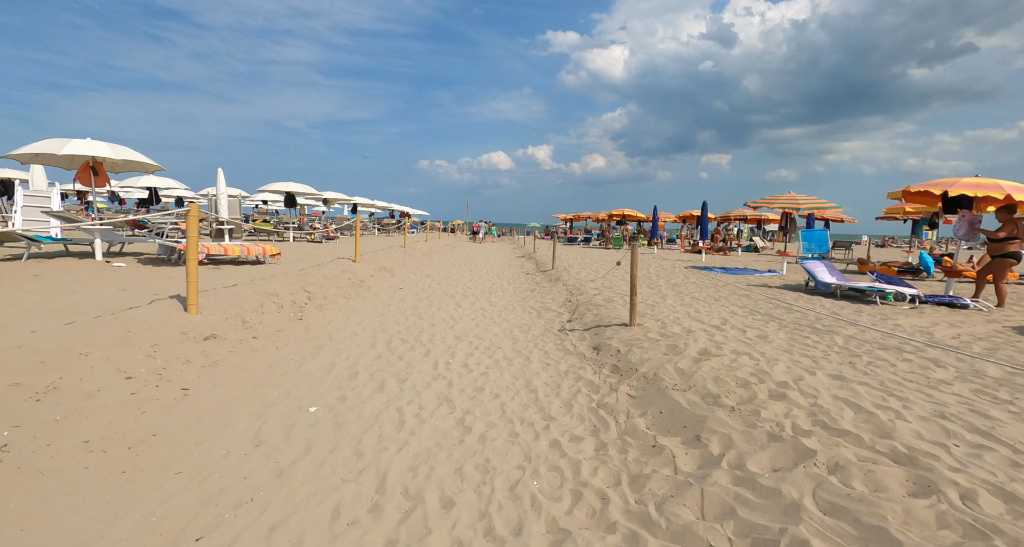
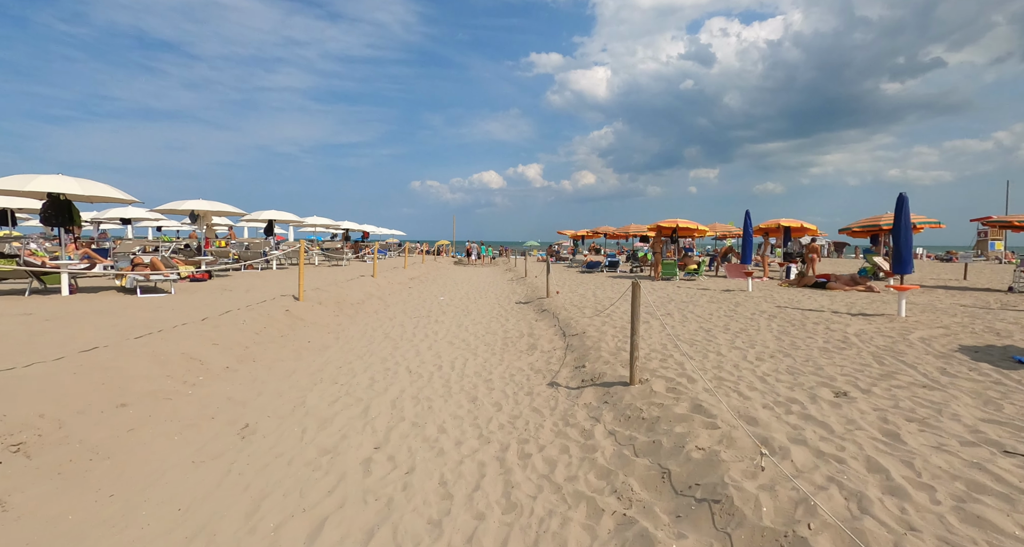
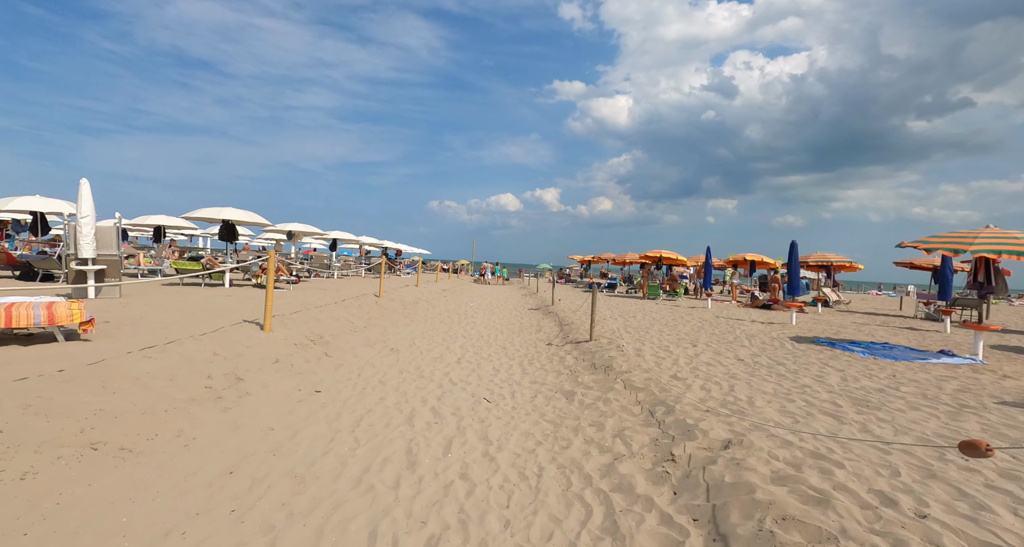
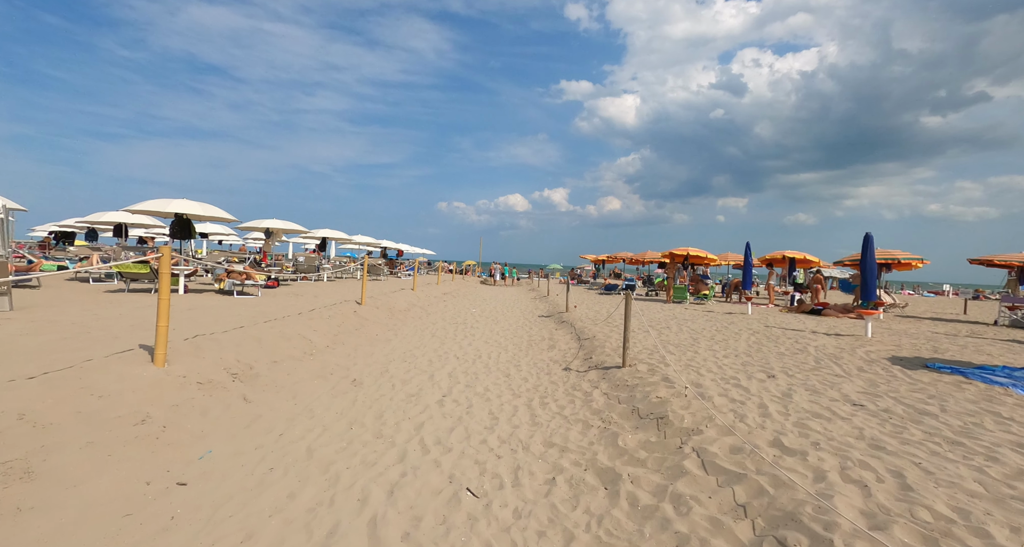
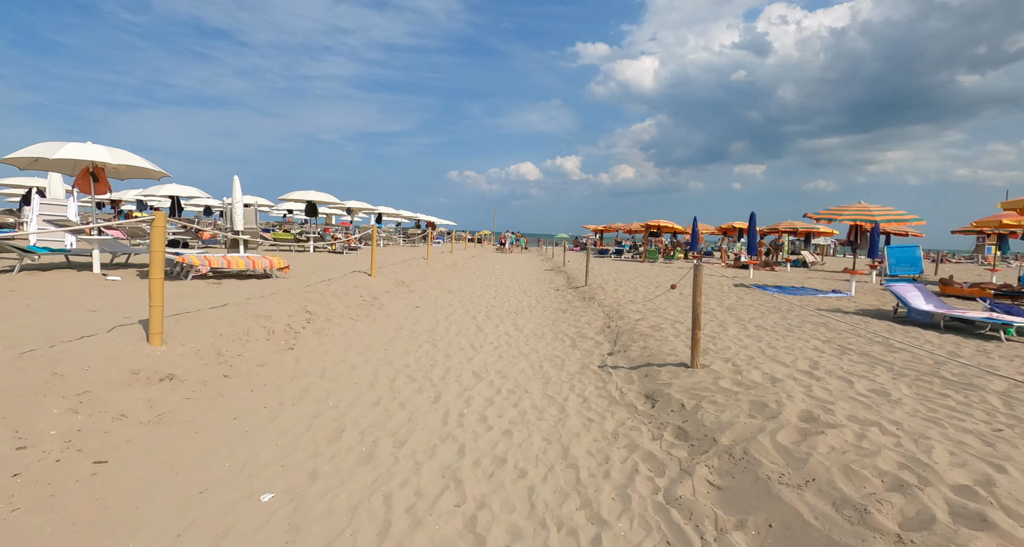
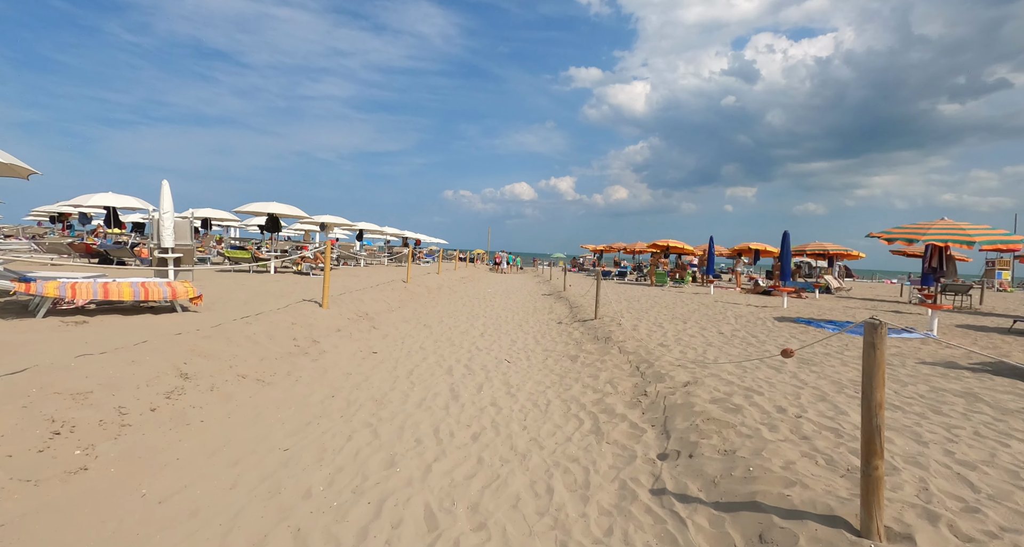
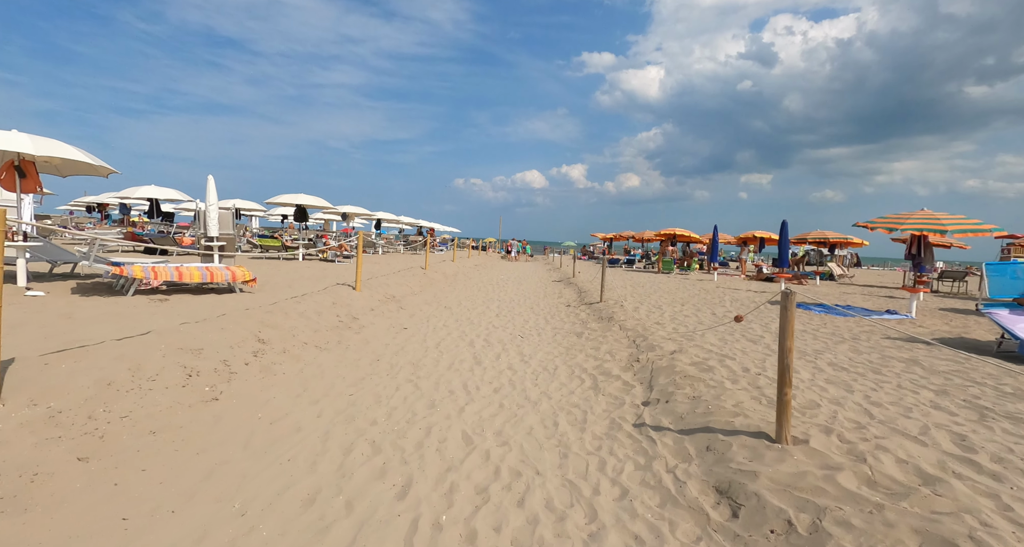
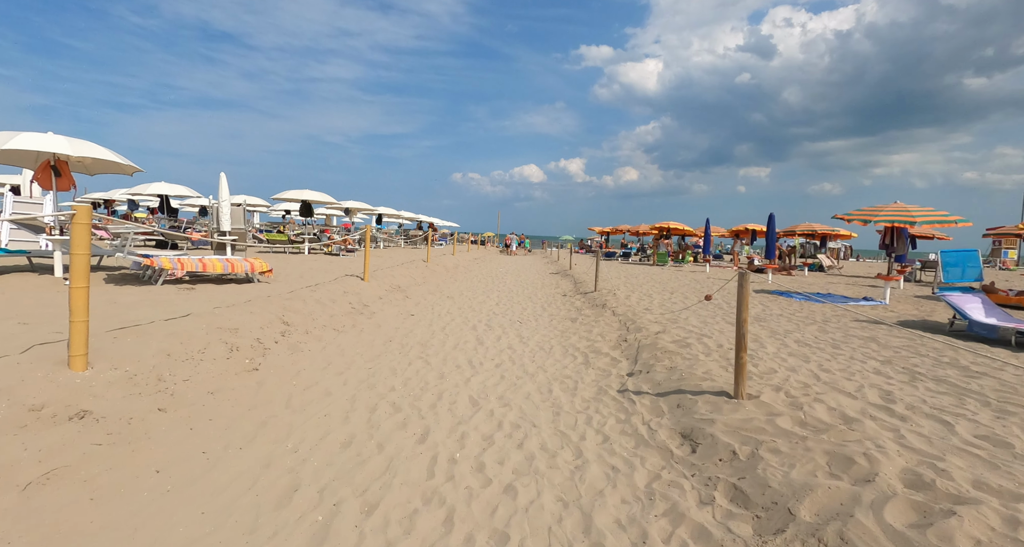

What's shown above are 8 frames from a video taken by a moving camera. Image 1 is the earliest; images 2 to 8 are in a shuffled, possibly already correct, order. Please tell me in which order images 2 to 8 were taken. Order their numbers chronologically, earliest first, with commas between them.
5, 8, 7, 6, 3, 4, 2
